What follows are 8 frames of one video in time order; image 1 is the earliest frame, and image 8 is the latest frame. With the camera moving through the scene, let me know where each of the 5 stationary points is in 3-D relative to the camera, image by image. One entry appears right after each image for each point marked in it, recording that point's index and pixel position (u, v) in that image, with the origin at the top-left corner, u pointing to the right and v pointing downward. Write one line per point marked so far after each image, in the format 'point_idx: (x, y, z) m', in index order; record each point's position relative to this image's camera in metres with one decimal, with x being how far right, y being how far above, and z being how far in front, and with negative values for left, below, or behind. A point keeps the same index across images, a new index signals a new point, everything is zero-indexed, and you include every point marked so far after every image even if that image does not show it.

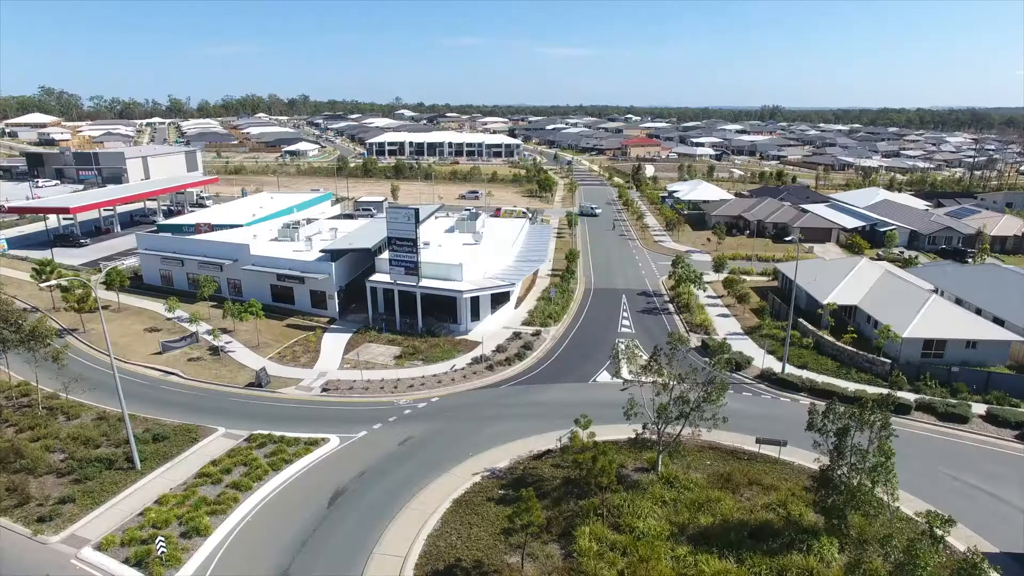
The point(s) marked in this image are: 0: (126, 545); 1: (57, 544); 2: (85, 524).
0: (-11.9, -8.0, +18.6) m
1: (-14.3, -8.1, +18.8) m
2: (-14.1, -7.8, +19.7) m
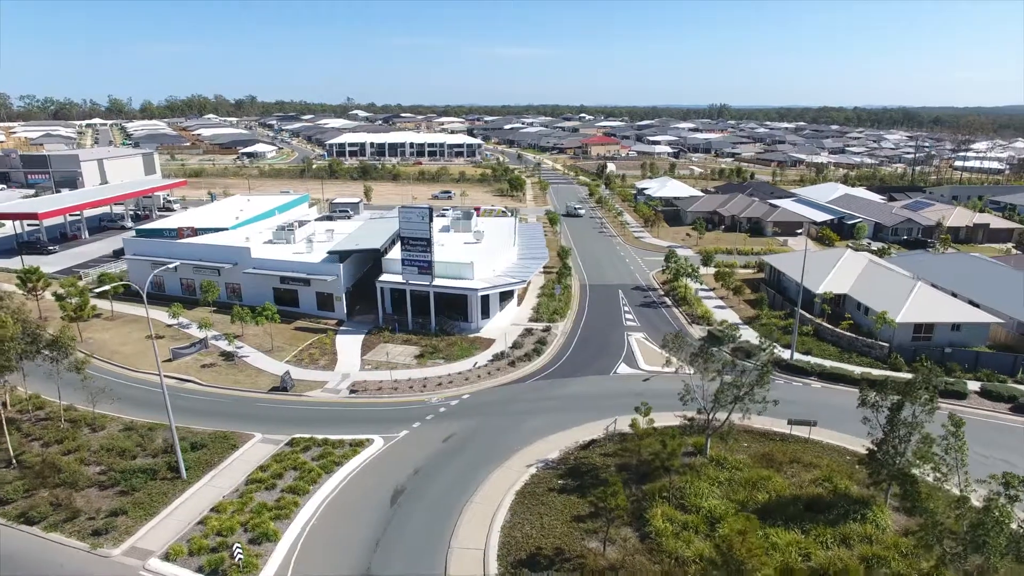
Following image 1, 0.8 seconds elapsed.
0: (-9.6, -8.1, +18.2) m
1: (-12.0, -8.2, +18.2) m
2: (-11.8, -8.0, +19.2) m
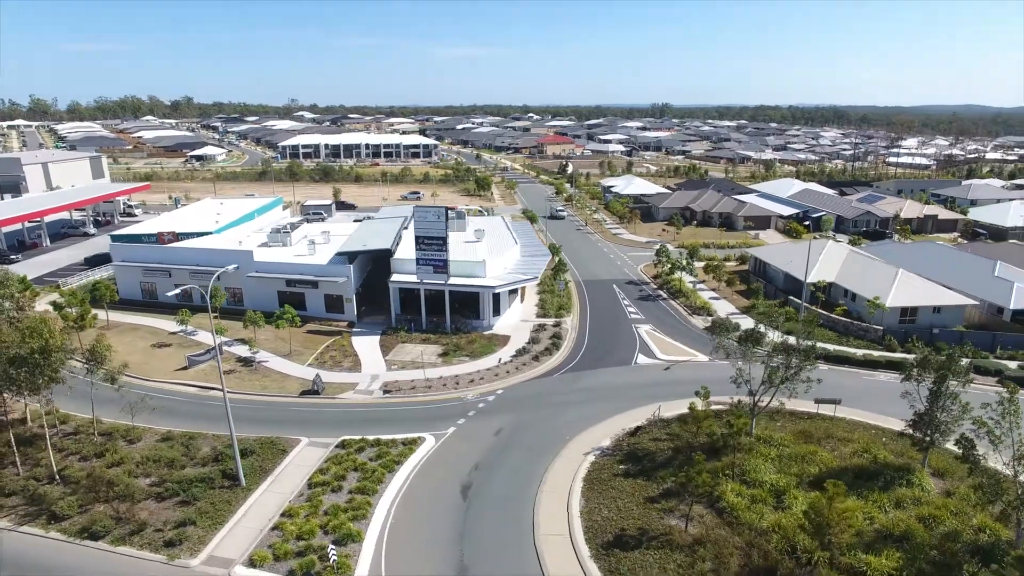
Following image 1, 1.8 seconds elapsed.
0: (-6.9, -8.2, +18.1) m
1: (-9.3, -8.4, +17.9) m
2: (-9.2, -8.1, +18.8) m
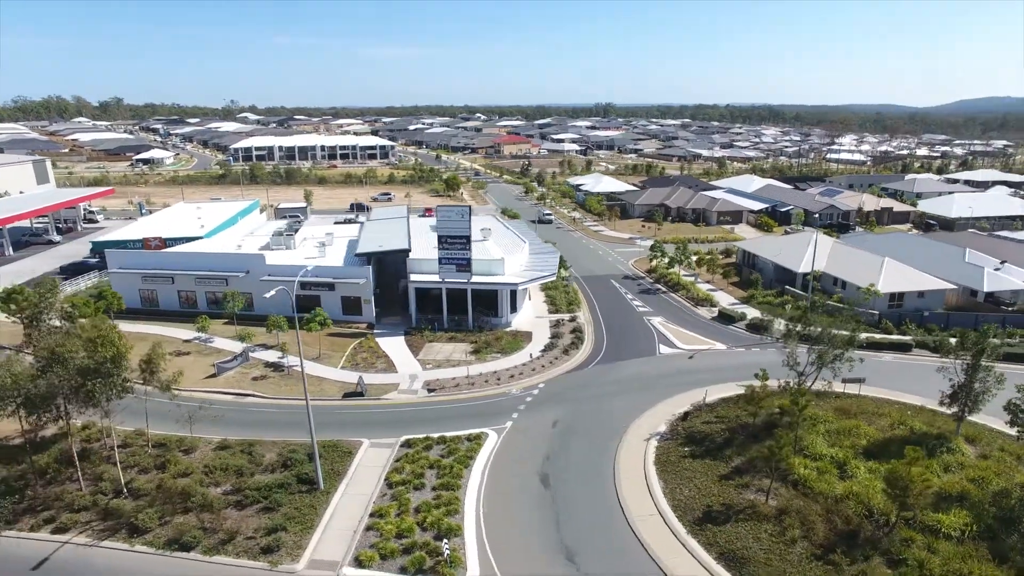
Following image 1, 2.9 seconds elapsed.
0: (-3.7, -8.1, +18.2) m
1: (-6.1, -8.4, +17.8) m
2: (-6.1, -8.1, +18.7) m
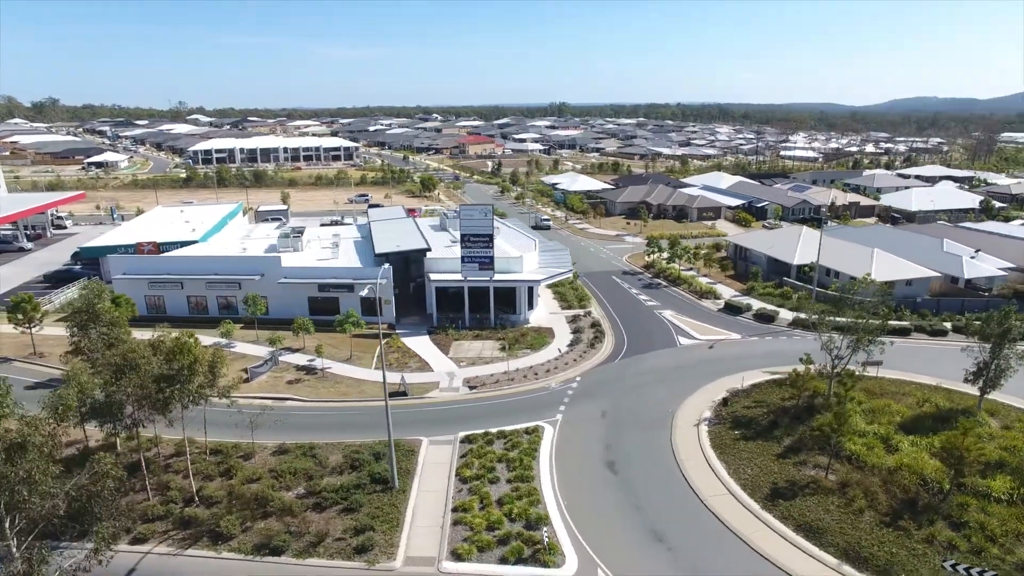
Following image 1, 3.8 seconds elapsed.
0: (-0.8, -8.0, +18.5) m
1: (-3.2, -8.3, +17.9) m
2: (-3.2, -8.0, +18.9) m
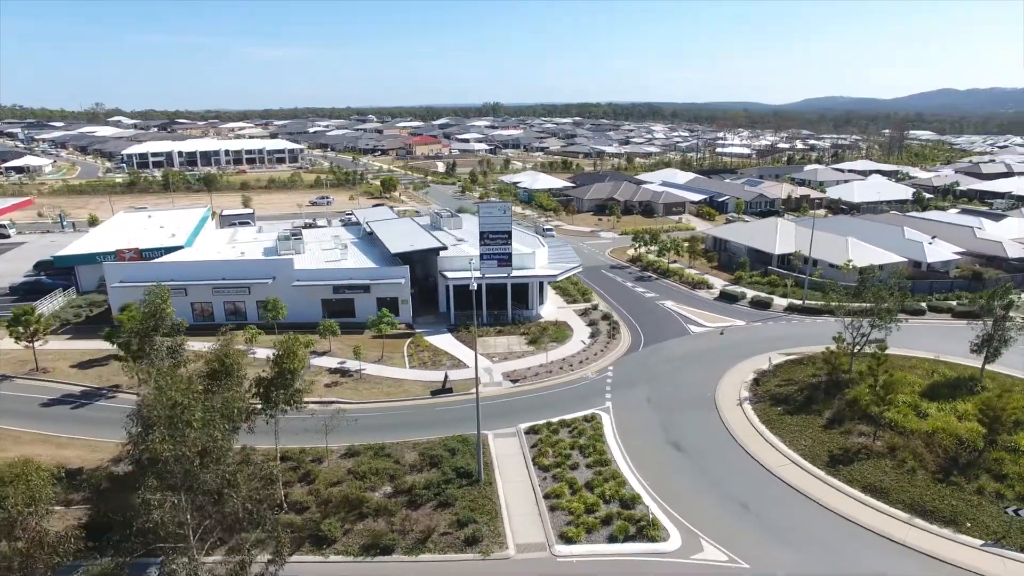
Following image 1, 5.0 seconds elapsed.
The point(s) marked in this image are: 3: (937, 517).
0: (+2.5, -7.7, +19.2) m
1: (+0.2, -8.1, +18.3) m
2: (+0.1, -7.8, +19.3) m
3: (+14.0, -7.5, +19.7) m
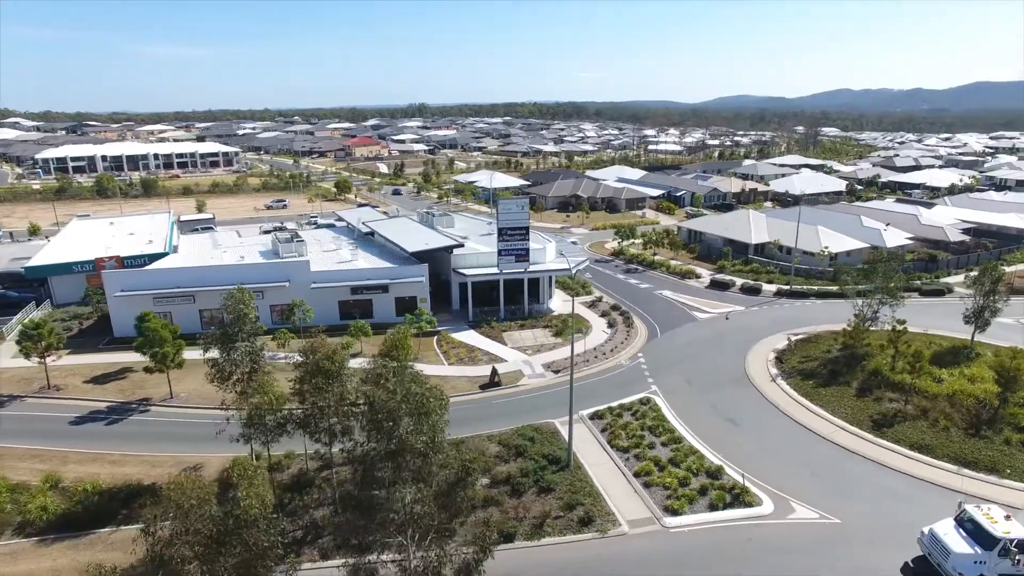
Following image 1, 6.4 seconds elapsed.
0: (+6.0, -7.2, +20.3) m
1: (+3.9, -7.7, +19.2) m
2: (+3.6, -7.4, +20.1) m
3: (+17.3, -6.6, +22.2) m
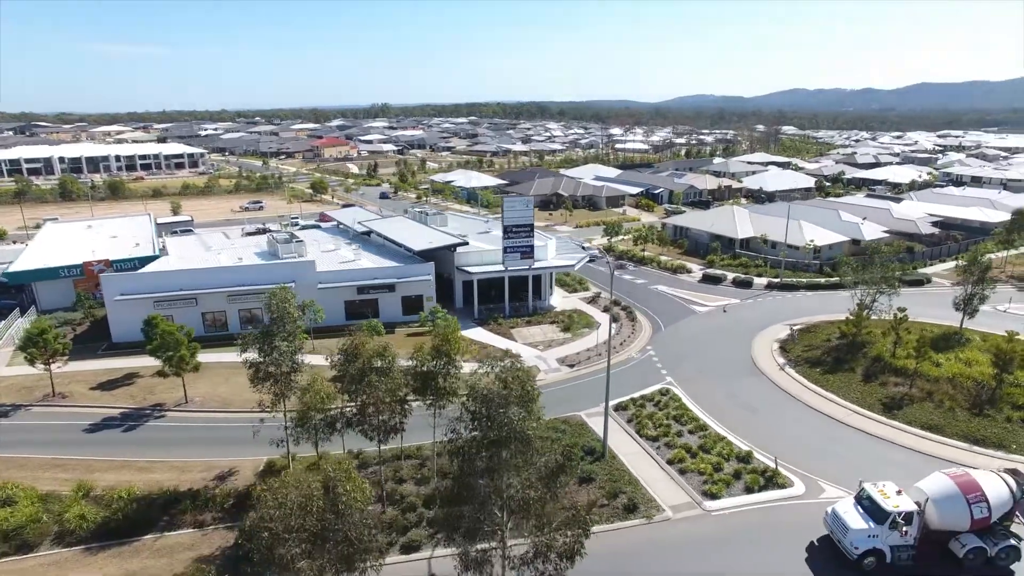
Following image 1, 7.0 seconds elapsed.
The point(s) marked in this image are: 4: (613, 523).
0: (+7.5, -6.9, +21.0) m
1: (+5.5, -7.4, +19.7) m
2: (+5.1, -7.2, +20.6) m
3: (+18.7, -6.1, +23.5) m
4: (+3.2, -7.5, +19.3) m
